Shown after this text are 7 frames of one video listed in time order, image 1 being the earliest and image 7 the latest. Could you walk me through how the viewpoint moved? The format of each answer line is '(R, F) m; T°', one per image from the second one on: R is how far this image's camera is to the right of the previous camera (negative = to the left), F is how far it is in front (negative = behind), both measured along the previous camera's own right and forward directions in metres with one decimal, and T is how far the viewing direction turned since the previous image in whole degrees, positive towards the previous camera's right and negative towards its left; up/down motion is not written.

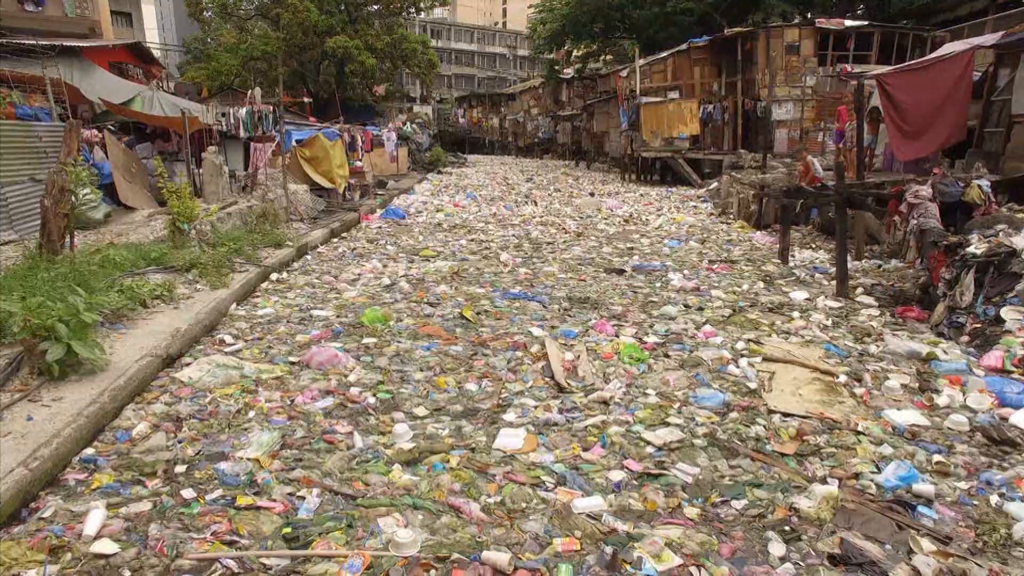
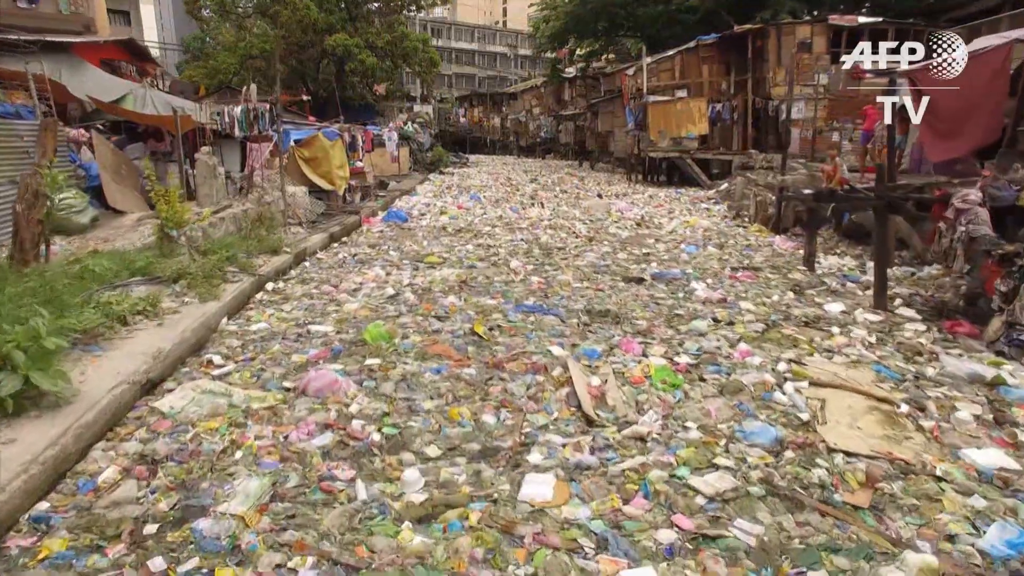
(-0.1, +0.4) m; 0°
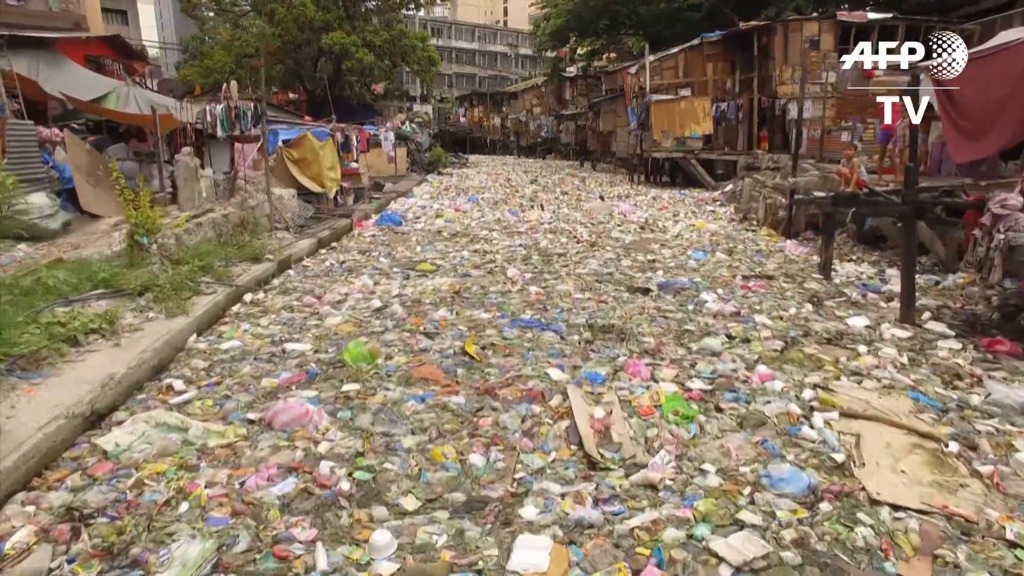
(+0.1, +0.4) m; 0°
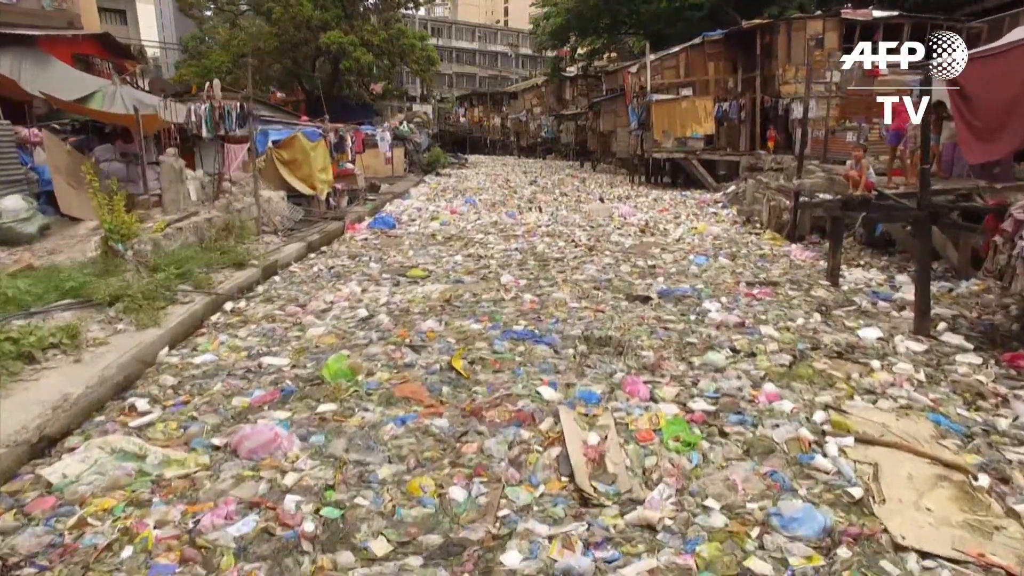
(+0.1, +0.3) m; 0°
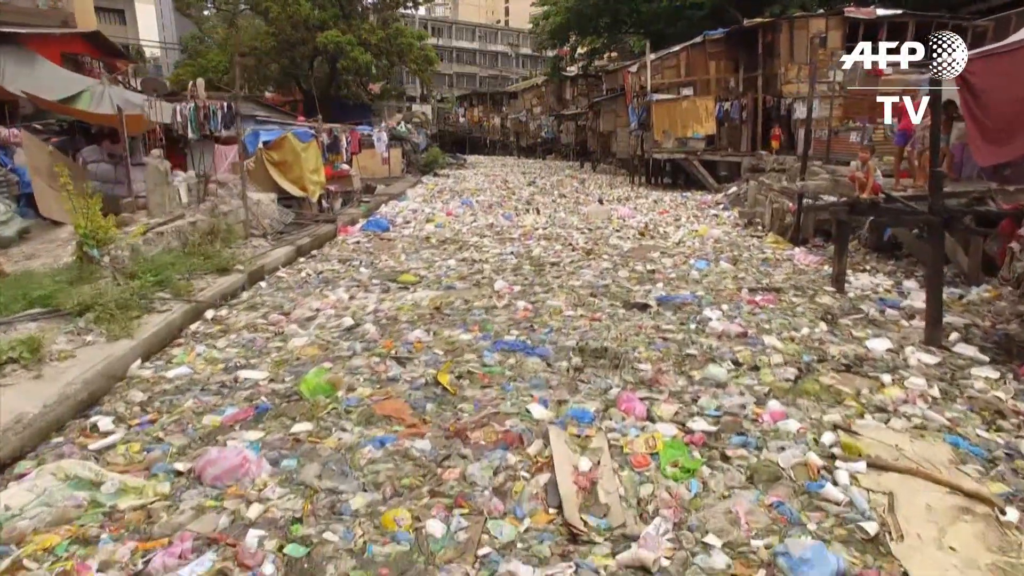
(+0.1, +0.2) m; 0°
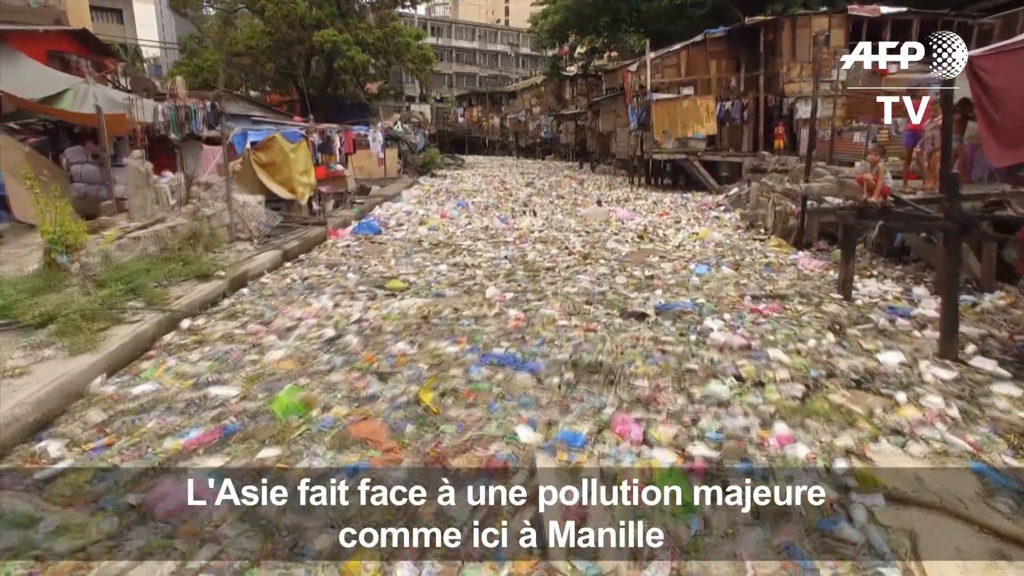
(+0.1, +0.3) m; 0°
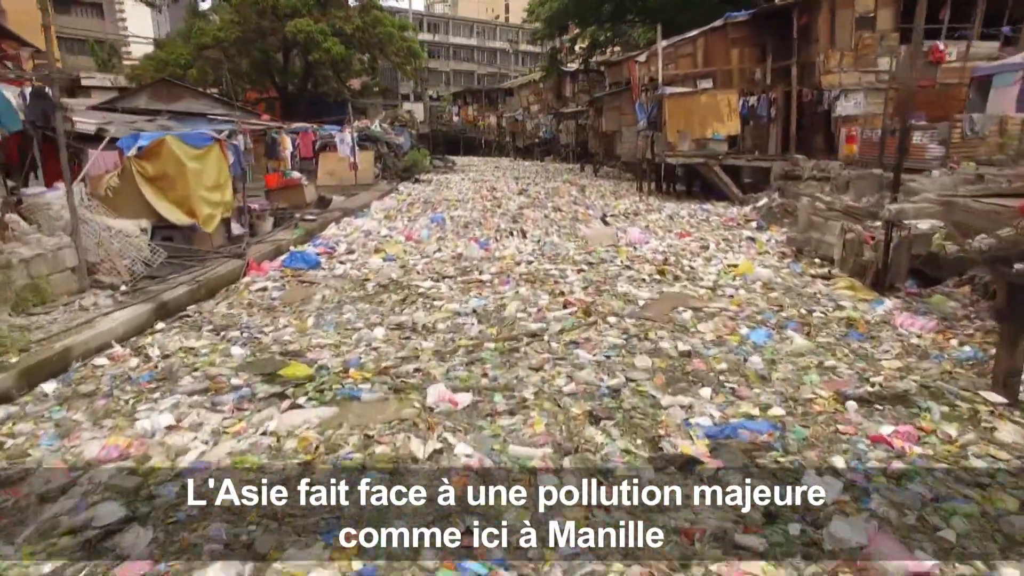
(+0.3, +2.3) m; 0°
